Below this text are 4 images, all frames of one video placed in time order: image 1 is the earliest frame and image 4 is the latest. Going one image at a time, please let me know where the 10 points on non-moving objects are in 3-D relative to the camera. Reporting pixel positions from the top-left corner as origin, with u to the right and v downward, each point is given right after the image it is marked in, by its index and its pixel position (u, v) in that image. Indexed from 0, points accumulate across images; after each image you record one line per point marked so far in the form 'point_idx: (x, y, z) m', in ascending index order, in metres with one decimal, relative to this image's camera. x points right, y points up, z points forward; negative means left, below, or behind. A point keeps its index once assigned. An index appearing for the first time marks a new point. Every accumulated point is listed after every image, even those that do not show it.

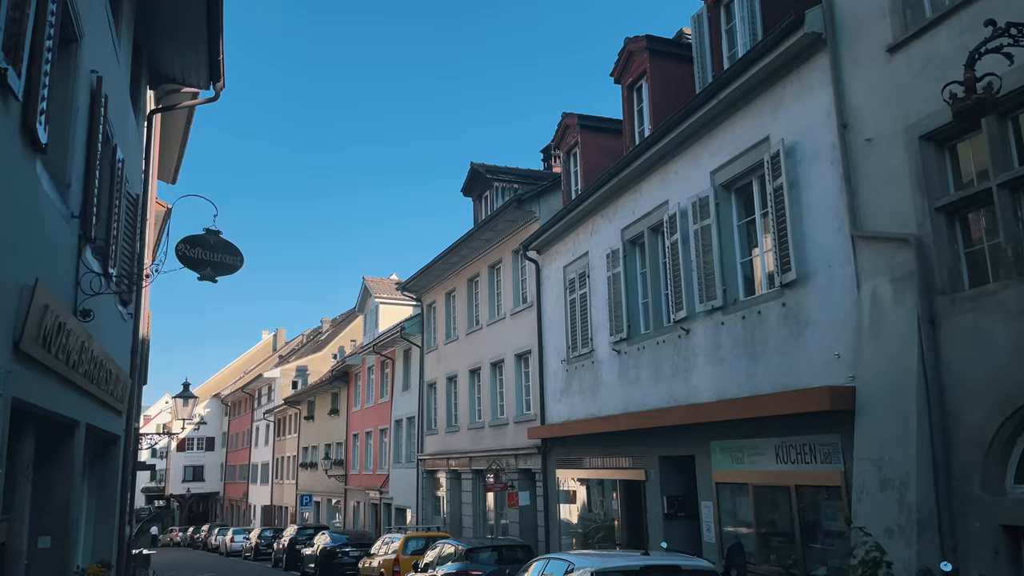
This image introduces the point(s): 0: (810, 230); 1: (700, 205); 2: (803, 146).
0: (+3.6, +0.7, +9.5) m
1: (+2.8, +1.2, +11.8) m
2: (+3.6, +1.8, +9.7) m
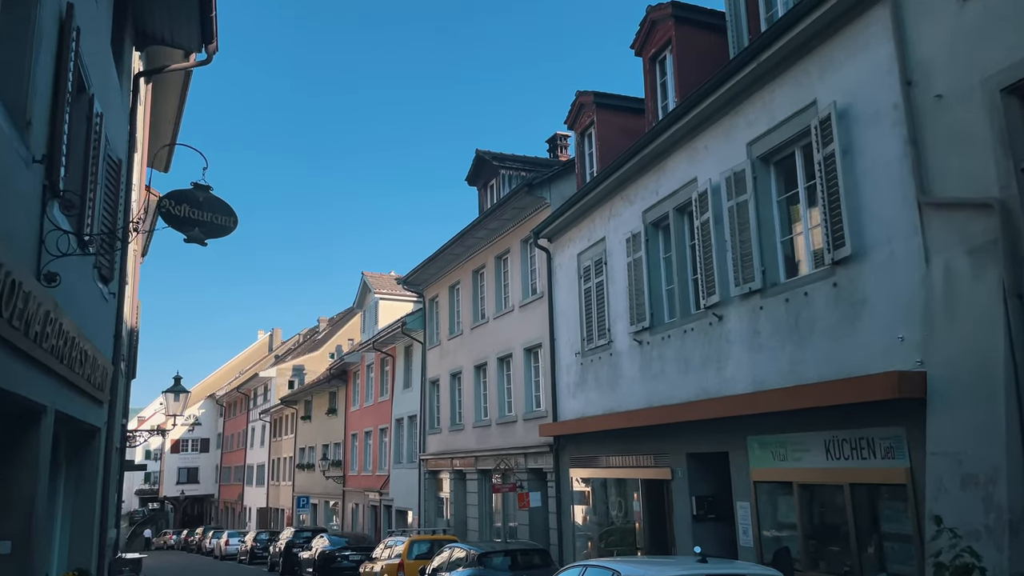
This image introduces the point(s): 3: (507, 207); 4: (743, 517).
0: (+3.9, +1.0, +8.6) m
1: (+3.1, +1.5, +10.9) m
2: (+3.9, +2.0, +8.8) m
3: (-0.1, +2.0, +19.2) m
4: (+3.1, -3.1, +10.6) m
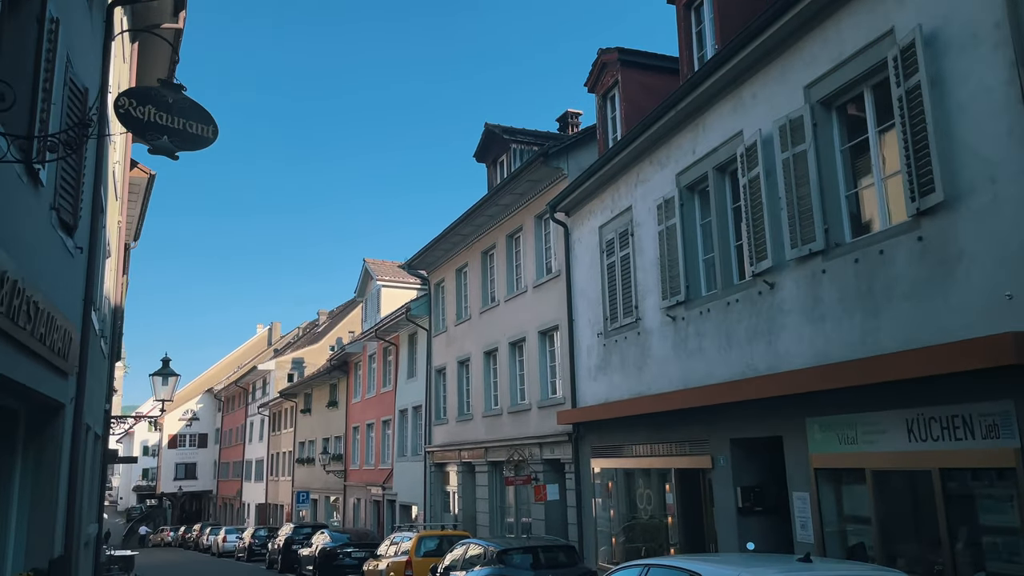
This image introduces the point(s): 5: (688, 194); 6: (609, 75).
0: (+4.2, +1.4, +7.3) m
1: (+3.4, +1.9, +9.6) m
2: (+4.2, +2.5, +7.6) m
3: (+0.2, +2.5, +17.9) m
4: (+3.4, -2.6, +9.4) m
5: (+2.7, +1.4, +12.1) m
6: (+1.8, +4.0, +14.7) m
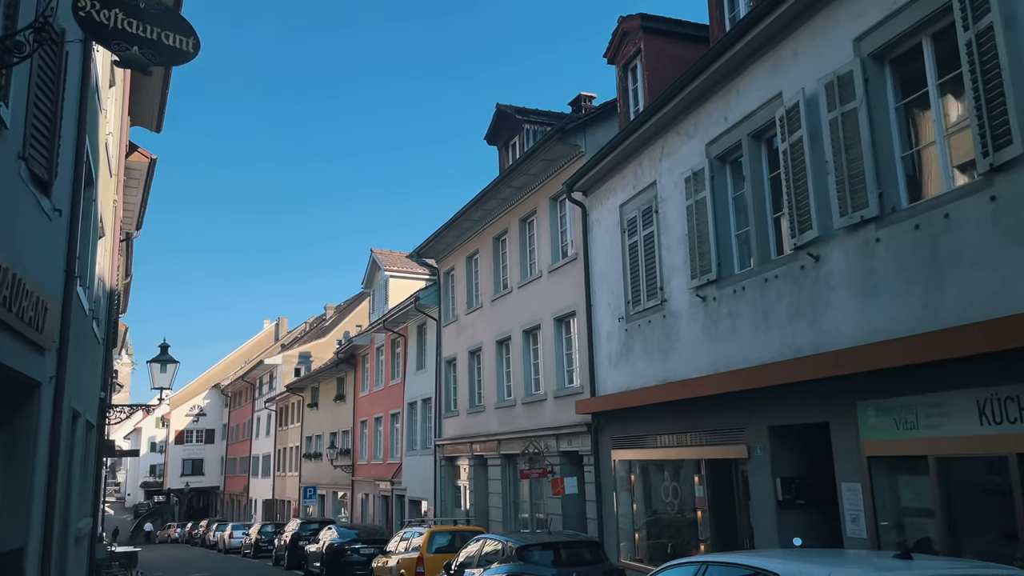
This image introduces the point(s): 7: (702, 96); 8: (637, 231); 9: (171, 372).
0: (+4.4, +1.7, +6.5) m
1: (+3.6, +2.3, +8.8) m
2: (+4.4, +2.8, +6.7) m
3: (+0.5, +2.8, +17.1) m
4: (+3.7, -2.3, +8.6) m
5: (+3.0, +1.8, +11.3) m
6: (+2.1, +4.3, +13.8) m
7: (+2.8, +2.8, +11.6) m
8: (+2.2, +1.0, +13.5) m
9: (-6.1, -1.5, +14.1) m
